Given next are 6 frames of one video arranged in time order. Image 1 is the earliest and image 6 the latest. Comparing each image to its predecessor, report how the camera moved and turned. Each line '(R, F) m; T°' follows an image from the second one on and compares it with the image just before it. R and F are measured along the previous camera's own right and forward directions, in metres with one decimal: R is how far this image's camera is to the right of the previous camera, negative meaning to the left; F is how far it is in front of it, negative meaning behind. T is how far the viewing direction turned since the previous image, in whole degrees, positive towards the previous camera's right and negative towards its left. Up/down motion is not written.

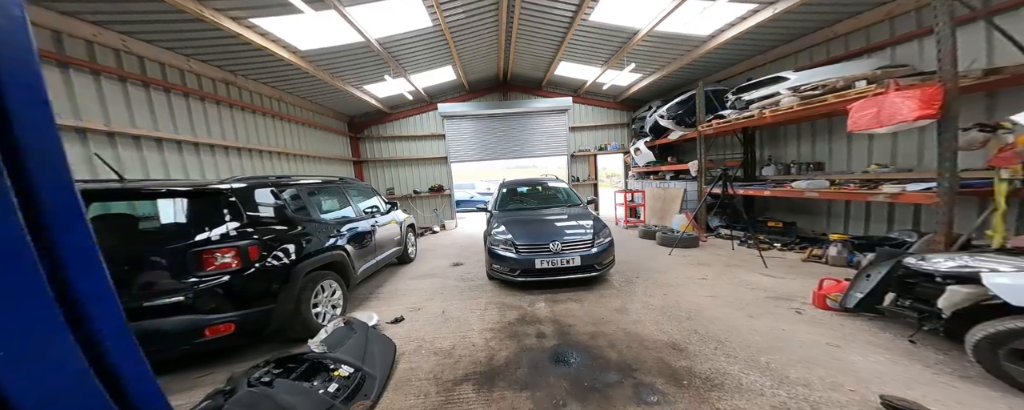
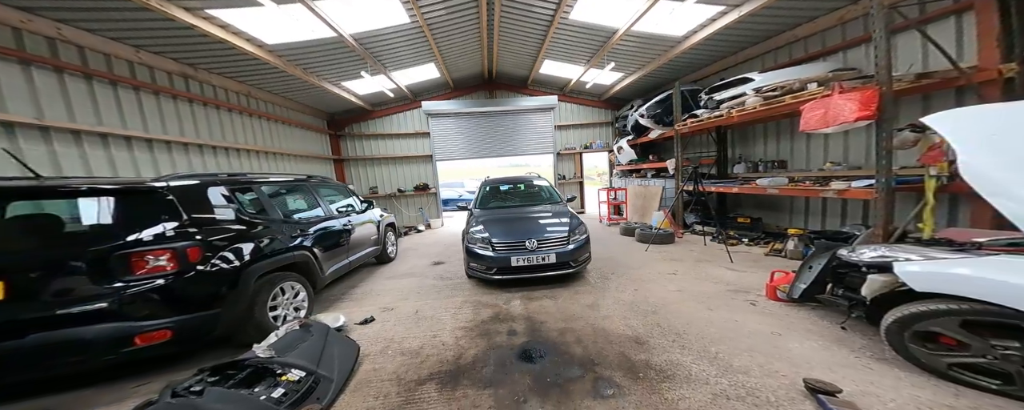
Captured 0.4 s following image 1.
(+0.2, 0.0) m; +2°
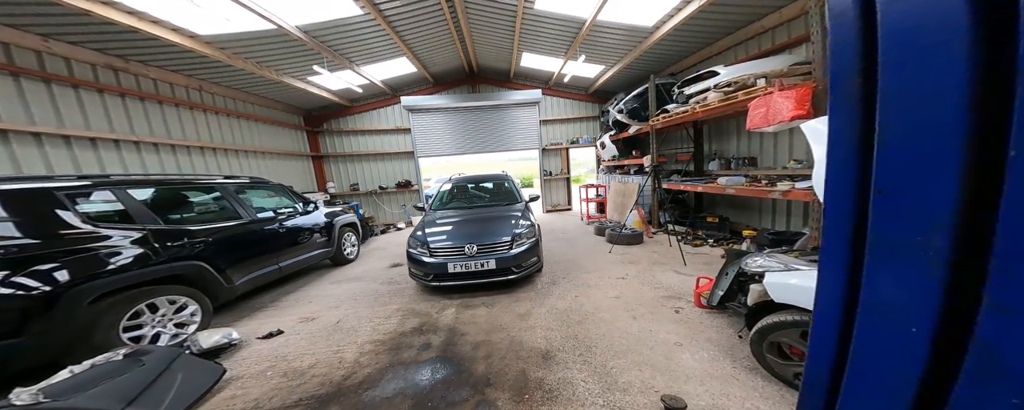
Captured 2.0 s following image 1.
(+0.7, +0.2) m; 0°
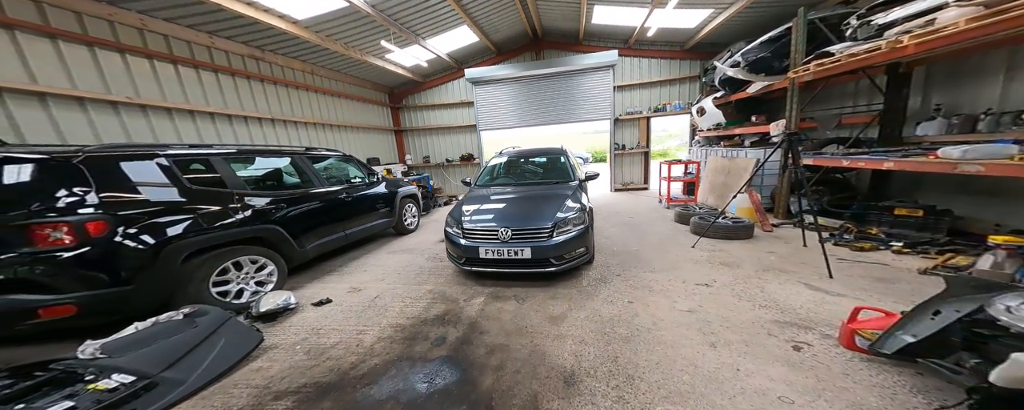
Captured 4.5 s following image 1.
(+0.3, +0.5) m; -14°
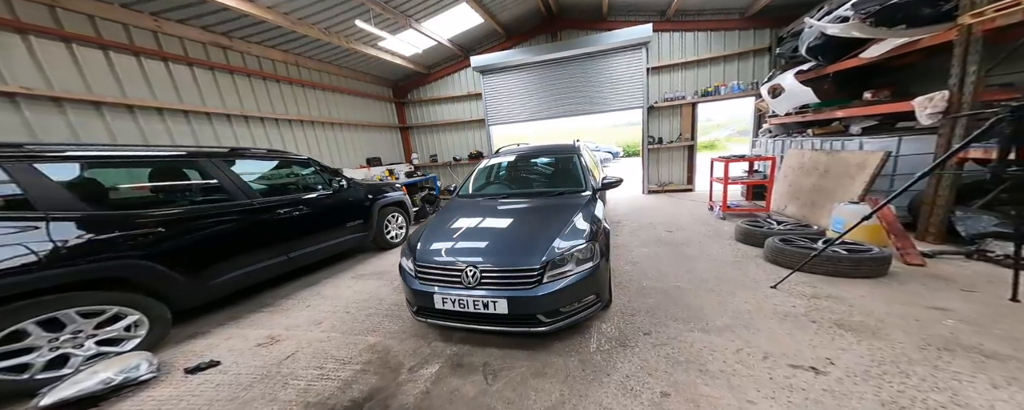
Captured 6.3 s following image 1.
(+0.4, +1.0) m; -6°
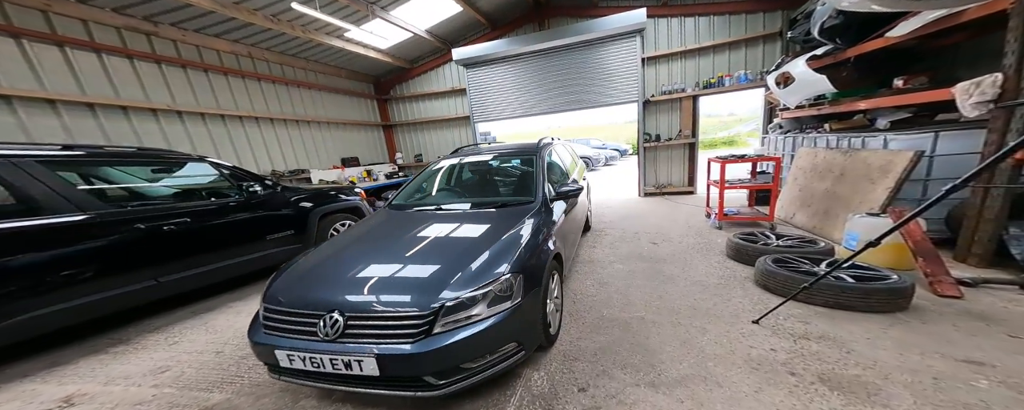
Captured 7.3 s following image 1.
(+0.6, +0.4) m; -2°
